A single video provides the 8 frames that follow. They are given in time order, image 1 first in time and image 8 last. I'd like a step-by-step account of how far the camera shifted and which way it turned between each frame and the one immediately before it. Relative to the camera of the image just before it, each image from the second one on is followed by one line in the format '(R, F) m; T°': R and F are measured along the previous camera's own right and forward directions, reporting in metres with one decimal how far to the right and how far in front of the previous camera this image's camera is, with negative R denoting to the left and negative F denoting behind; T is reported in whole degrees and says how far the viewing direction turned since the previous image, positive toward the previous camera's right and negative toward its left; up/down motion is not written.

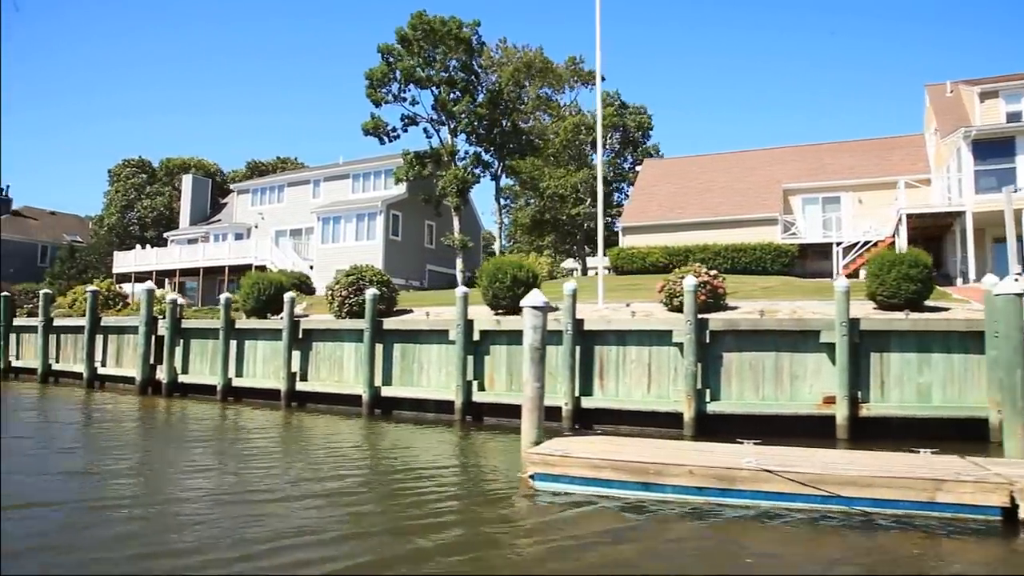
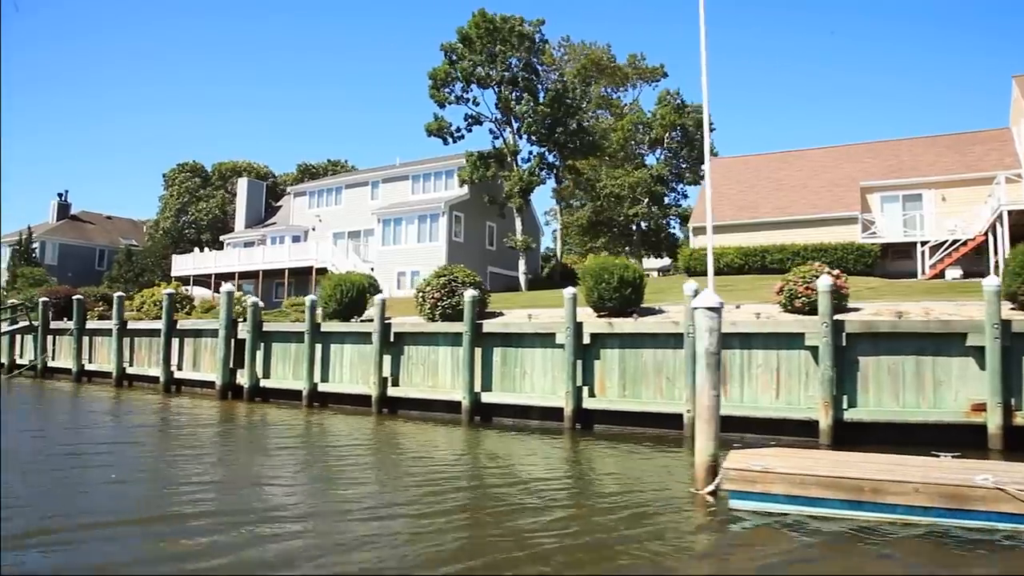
(-1.3, +0.6) m; -2°
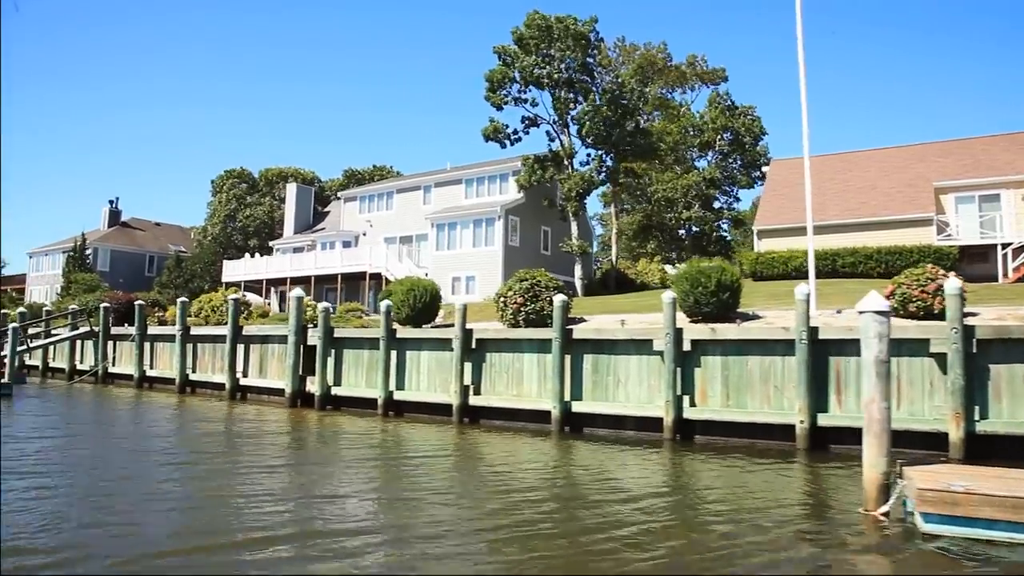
(-1.0, +0.5) m; -2°
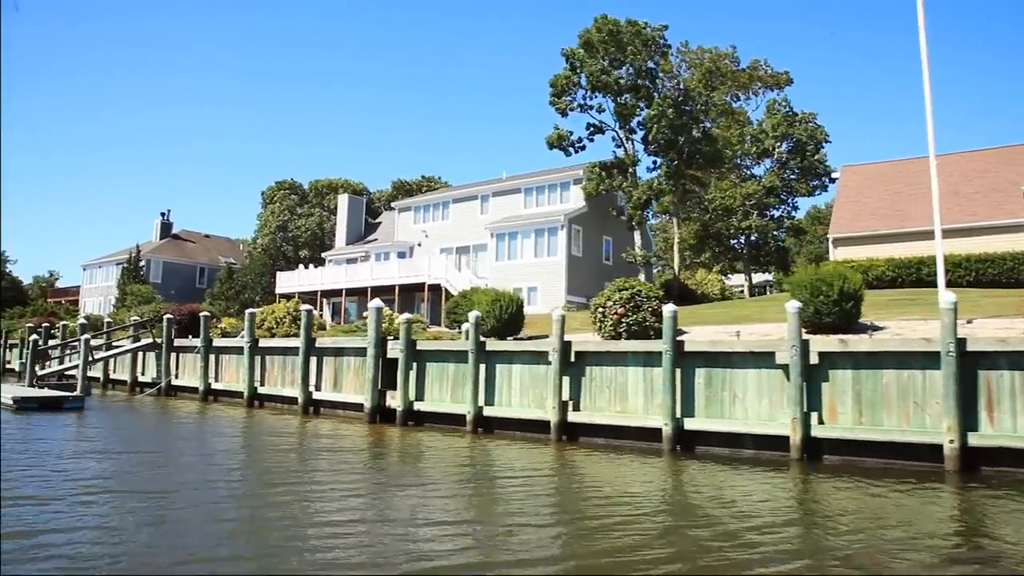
(-1.2, +0.7) m; -2°
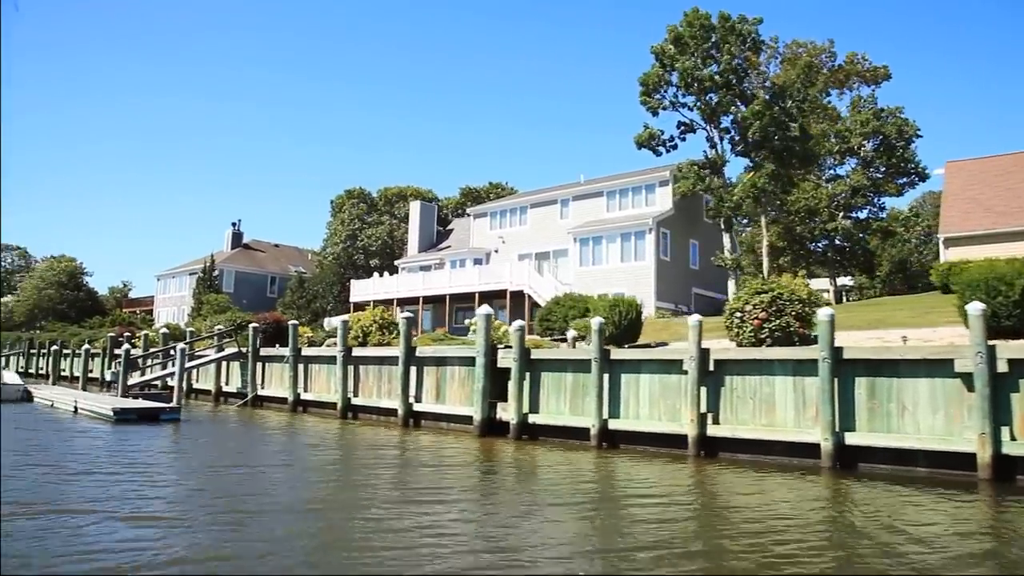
(-1.3, +0.9) m; -3°
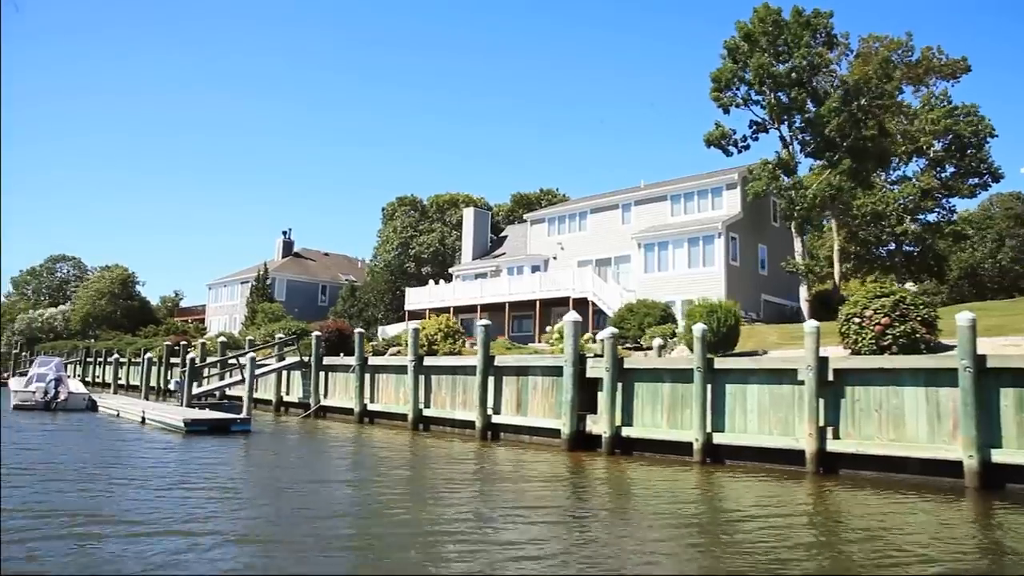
(-0.9, +0.8) m; -2°
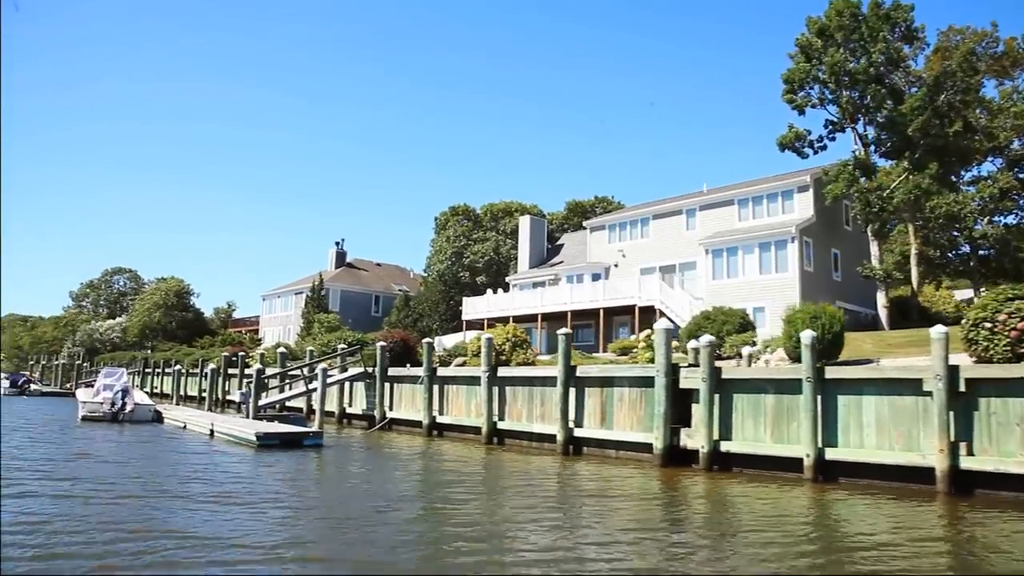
(-0.8, +0.7) m; -3°
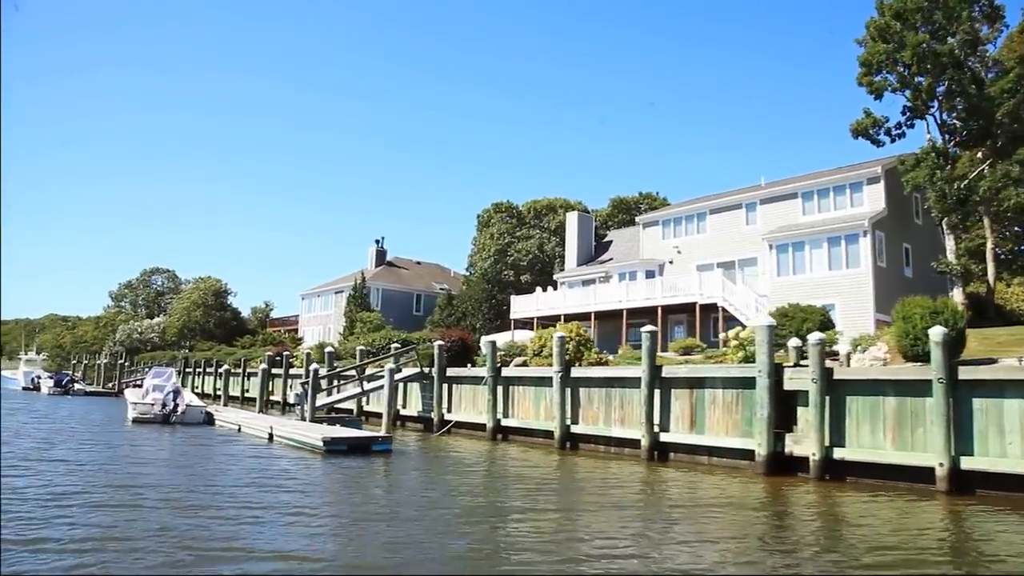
(-1.0, +1.0) m; -2°
